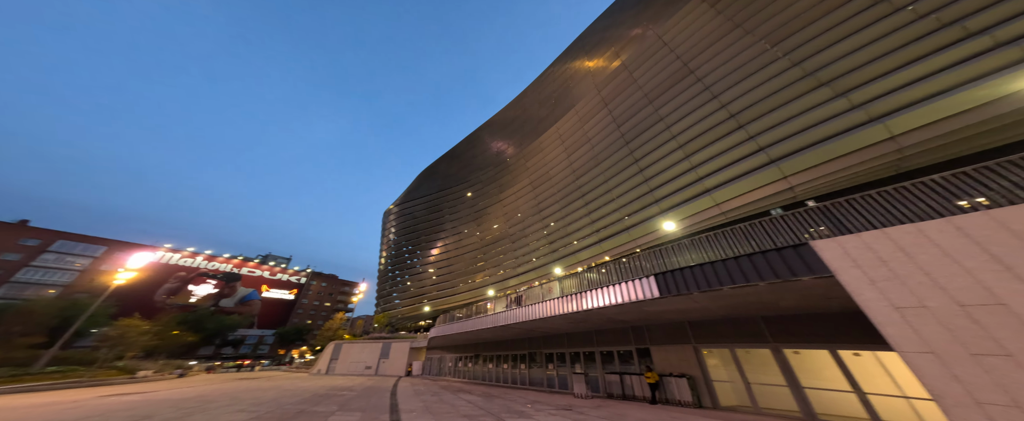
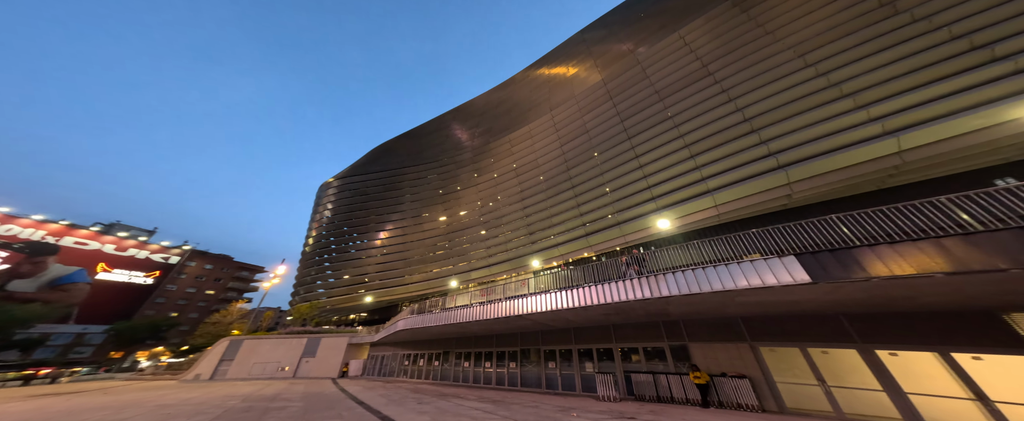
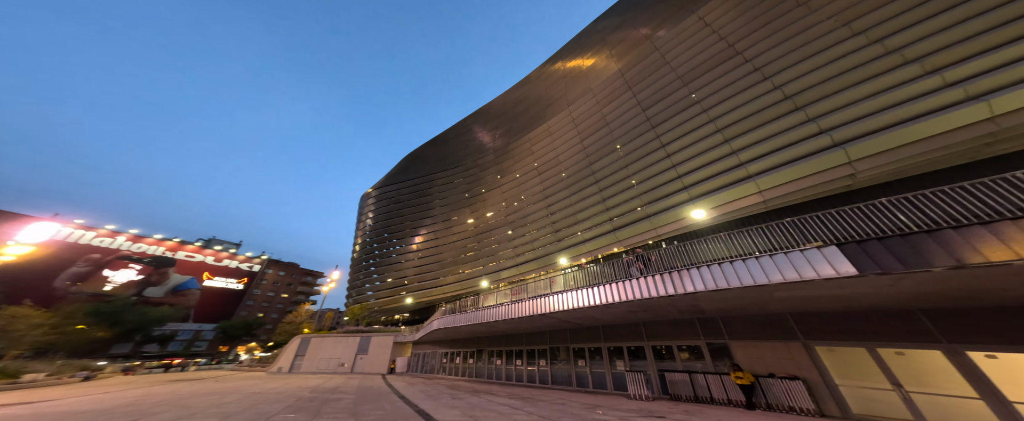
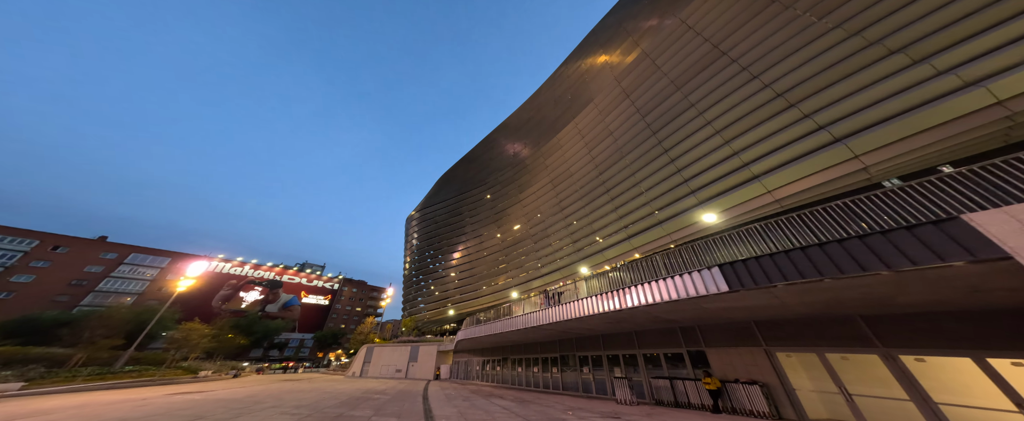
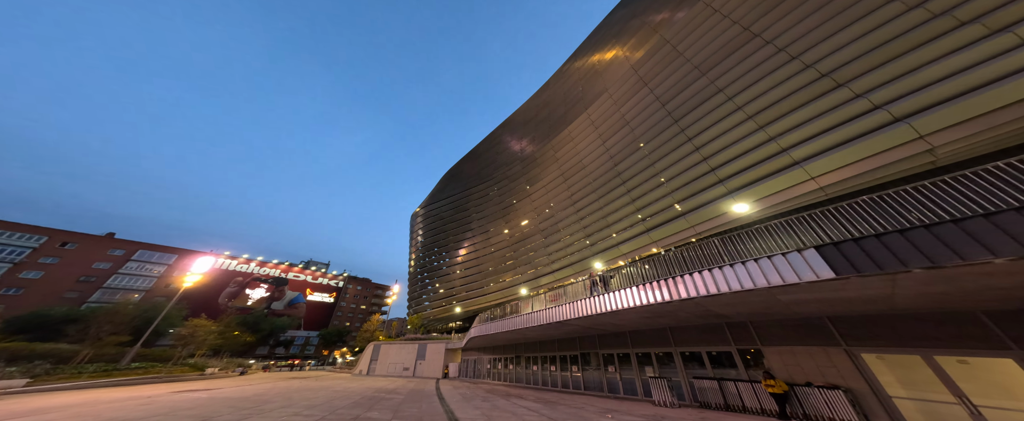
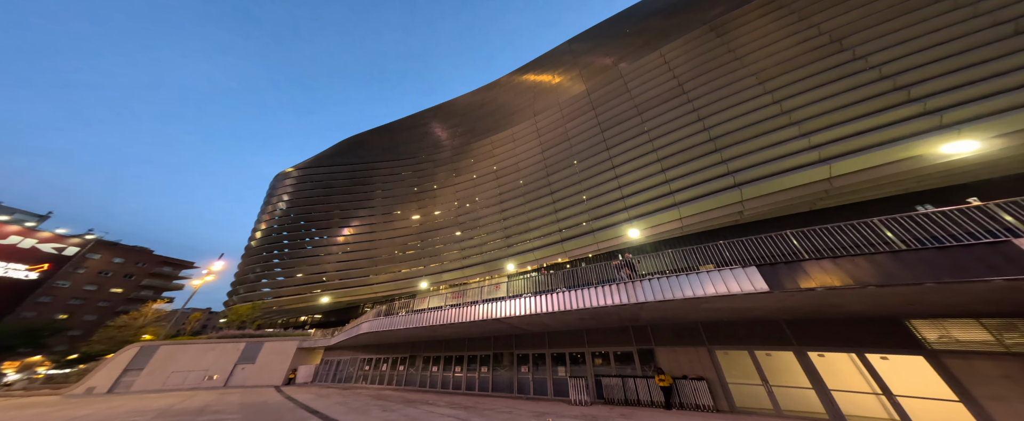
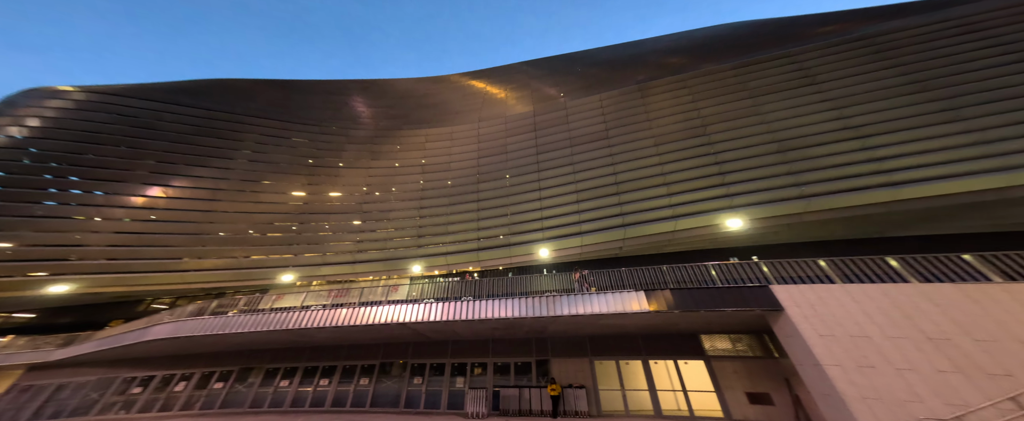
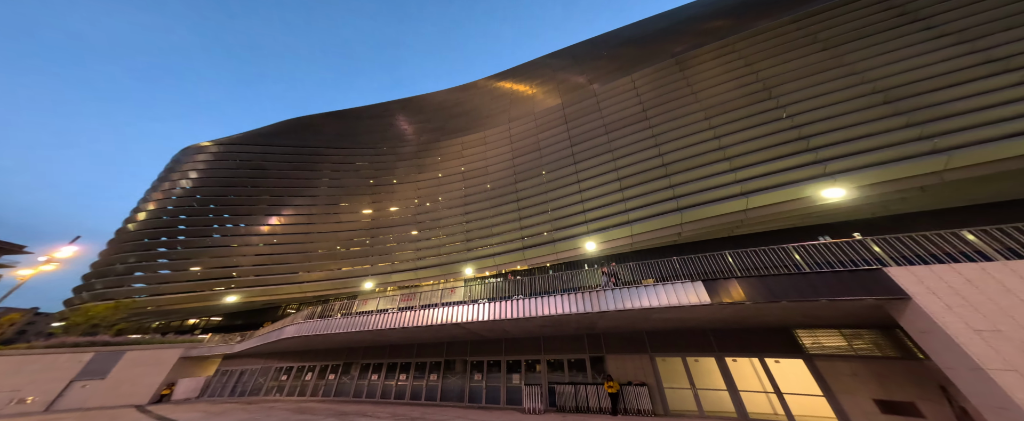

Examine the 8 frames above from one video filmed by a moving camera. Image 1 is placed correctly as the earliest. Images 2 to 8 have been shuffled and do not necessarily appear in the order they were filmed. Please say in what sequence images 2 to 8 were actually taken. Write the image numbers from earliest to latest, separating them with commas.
4, 5, 3, 2, 6, 8, 7
